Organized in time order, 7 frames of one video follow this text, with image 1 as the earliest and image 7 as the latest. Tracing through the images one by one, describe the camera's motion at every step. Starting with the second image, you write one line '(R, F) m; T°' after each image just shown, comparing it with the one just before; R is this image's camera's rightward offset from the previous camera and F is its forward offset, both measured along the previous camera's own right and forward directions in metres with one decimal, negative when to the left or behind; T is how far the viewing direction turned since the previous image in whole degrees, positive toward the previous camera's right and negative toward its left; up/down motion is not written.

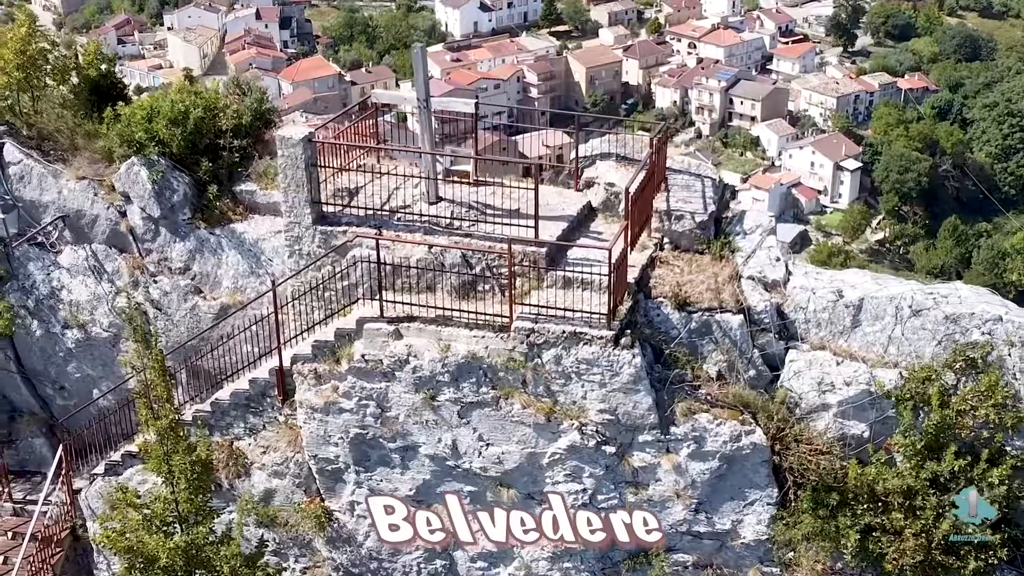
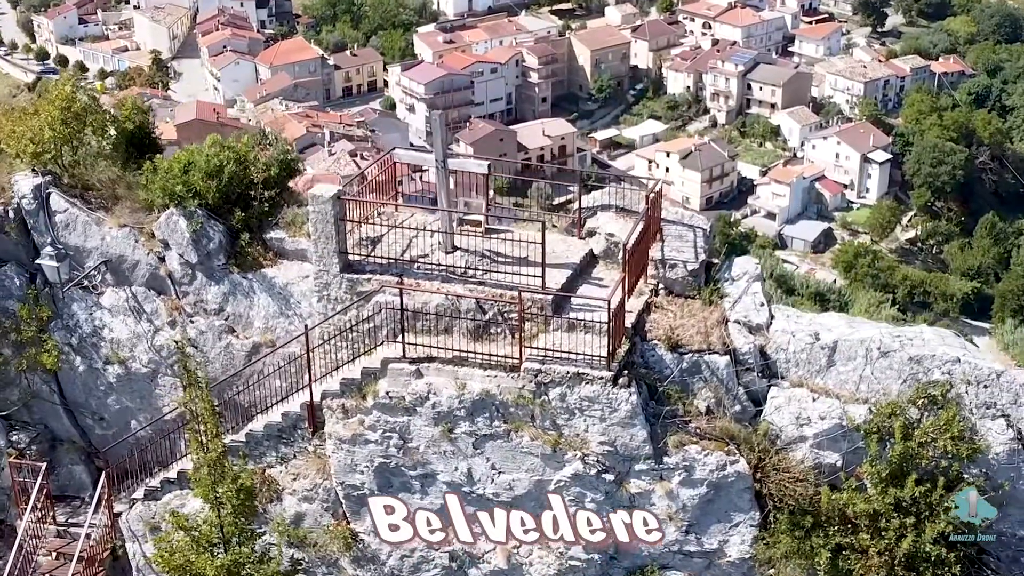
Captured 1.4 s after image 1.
(+0.1, -0.5) m; -1°
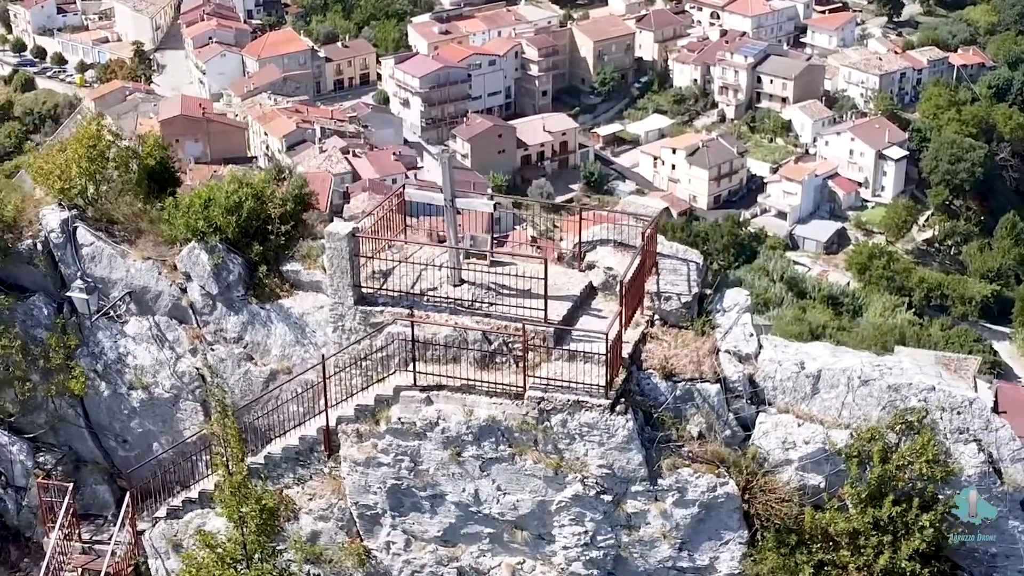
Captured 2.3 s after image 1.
(-0.1, -0.4) m; +1°
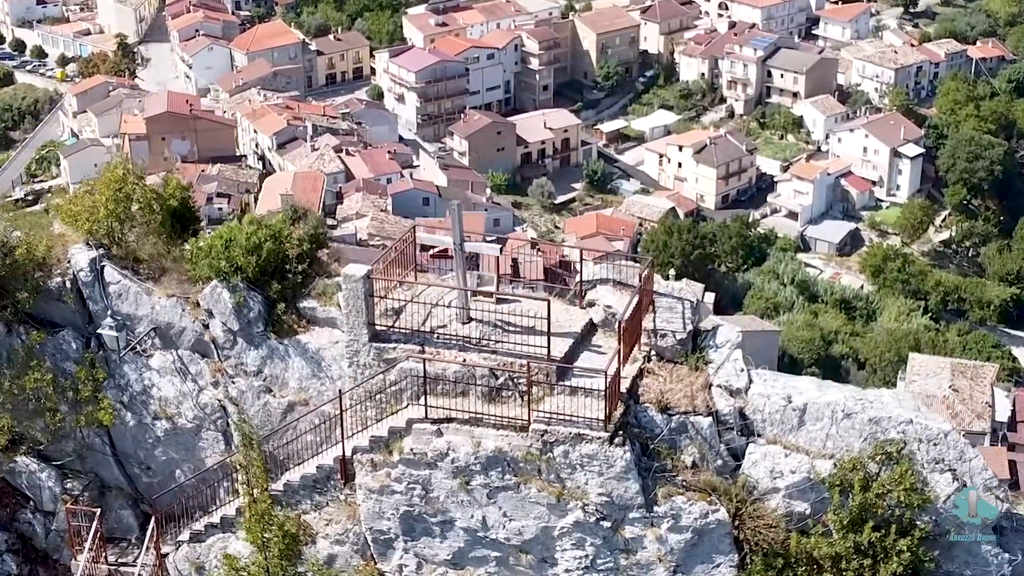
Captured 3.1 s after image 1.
(-0.1, -0.4) m; +1°
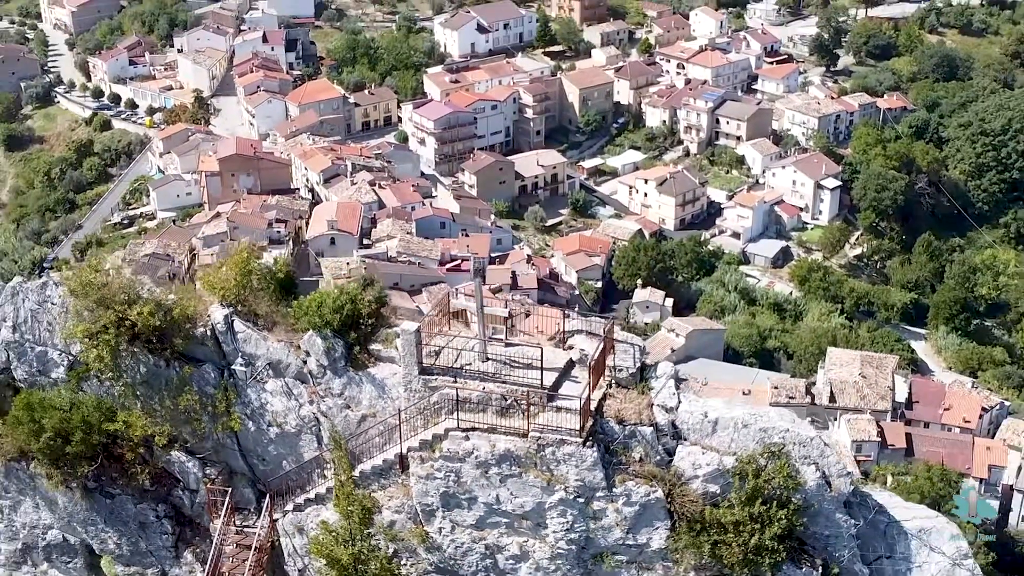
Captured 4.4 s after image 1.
(+0.1, -3.0) m; -1°
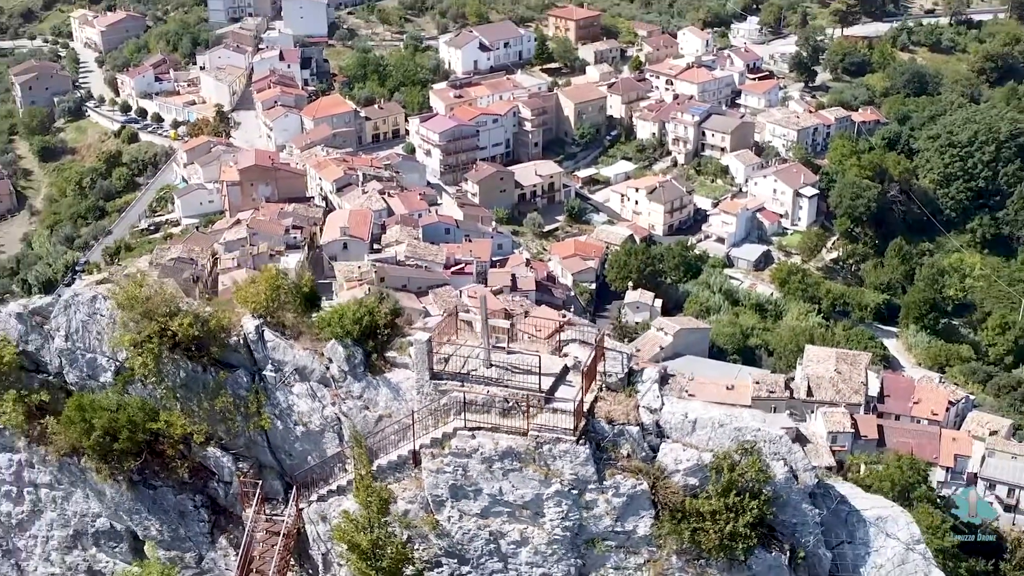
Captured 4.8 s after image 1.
(0.0, -1.1) m; 0°
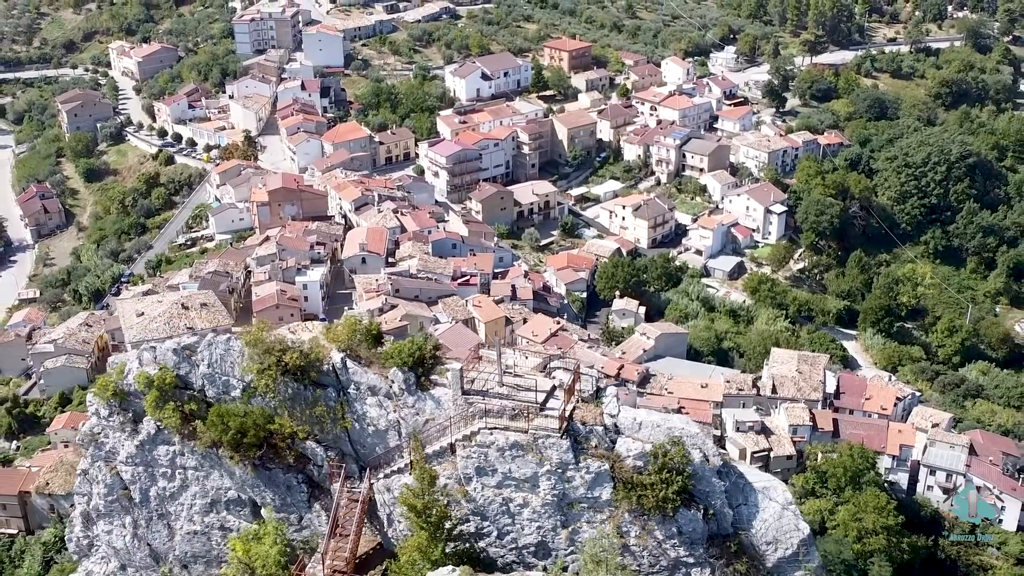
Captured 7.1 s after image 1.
(0.0, -5.0) m; 0°
